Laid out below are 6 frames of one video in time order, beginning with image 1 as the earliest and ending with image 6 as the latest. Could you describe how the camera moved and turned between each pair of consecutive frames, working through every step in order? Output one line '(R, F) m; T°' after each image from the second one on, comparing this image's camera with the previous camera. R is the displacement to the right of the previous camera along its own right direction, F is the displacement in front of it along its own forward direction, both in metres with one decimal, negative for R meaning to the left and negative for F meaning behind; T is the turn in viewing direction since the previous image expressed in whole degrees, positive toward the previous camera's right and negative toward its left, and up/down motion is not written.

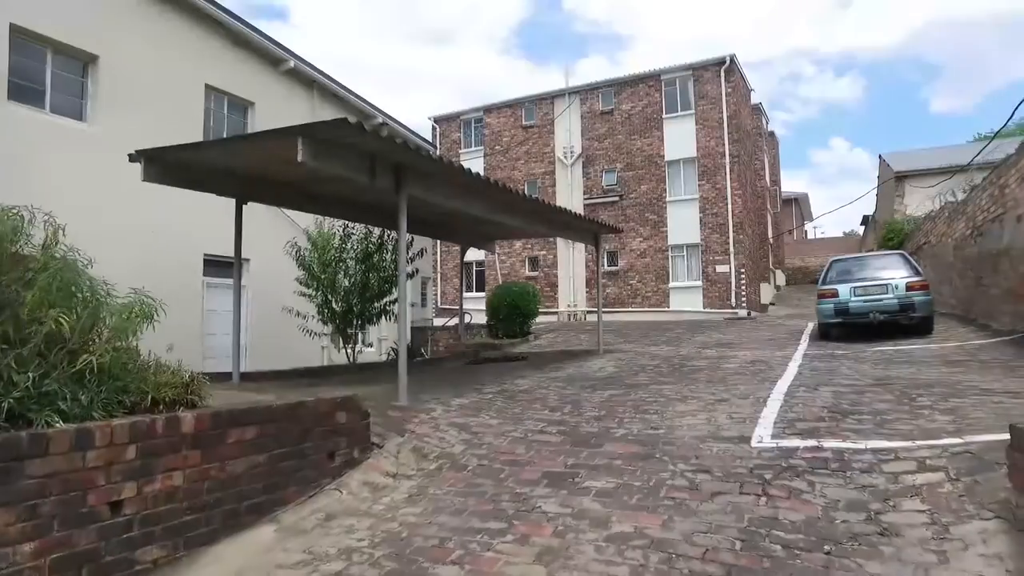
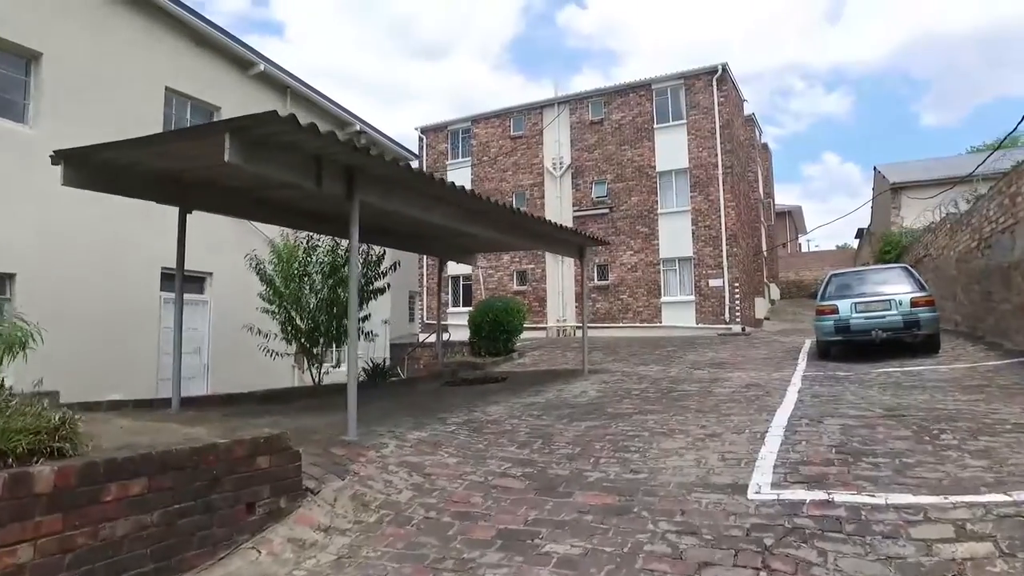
(+0.3, +0.7) m; 0°
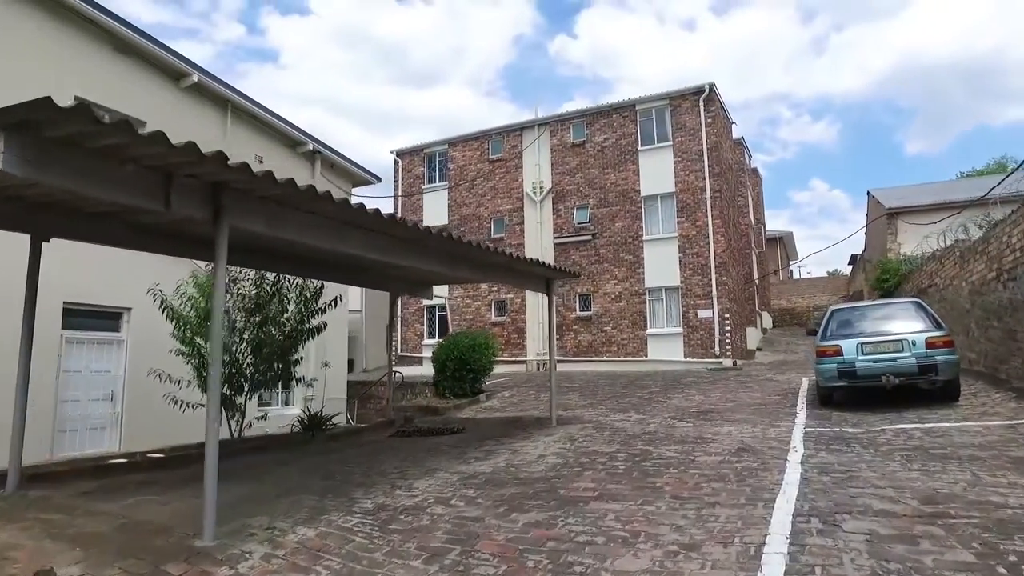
(+0.5, +1.3) m; +1°
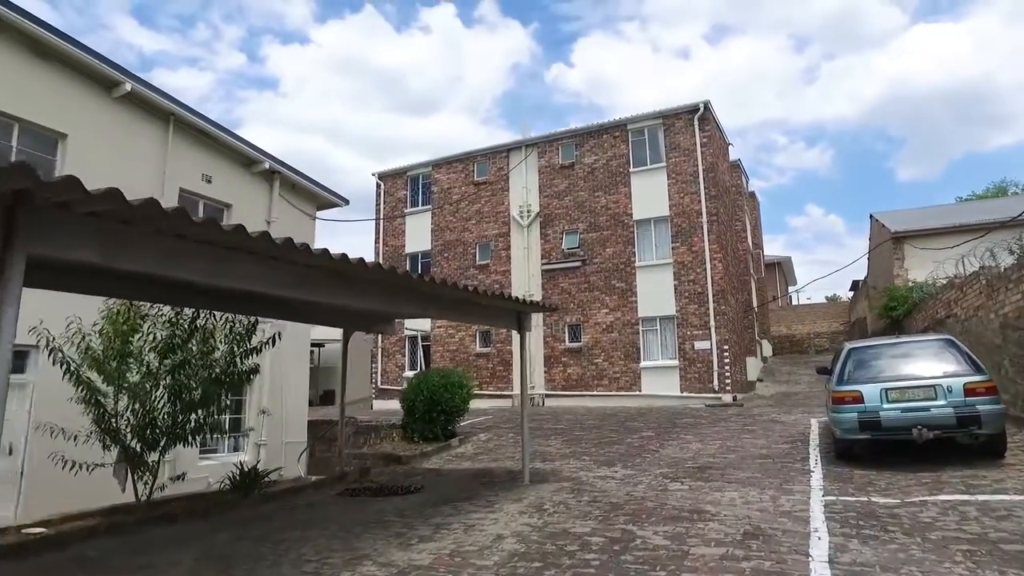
(+0.4, +1.2) m; 0°
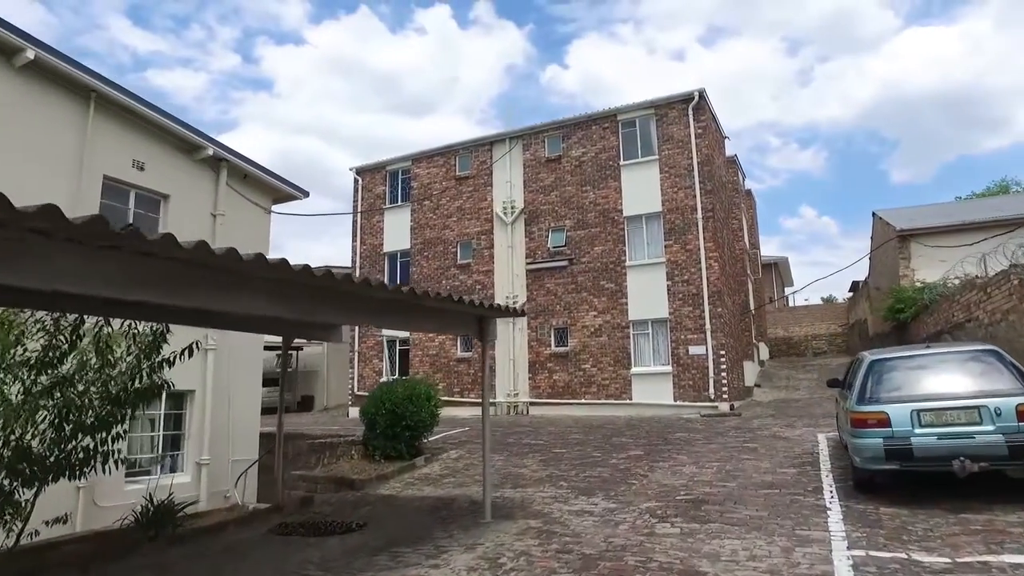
(+0.4, +1.2) m; 0°
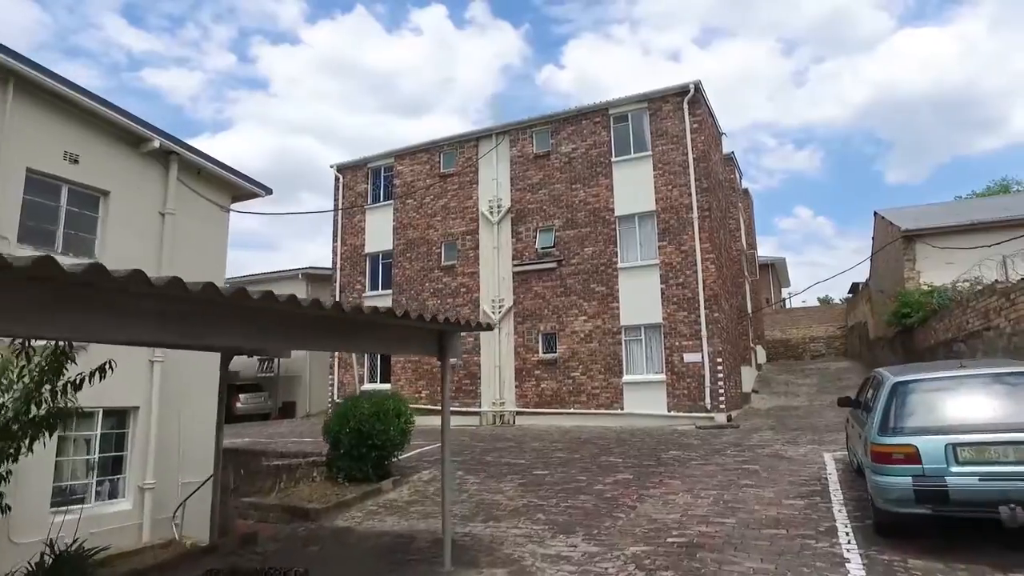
(+0.3, +0.9) m; 0°
